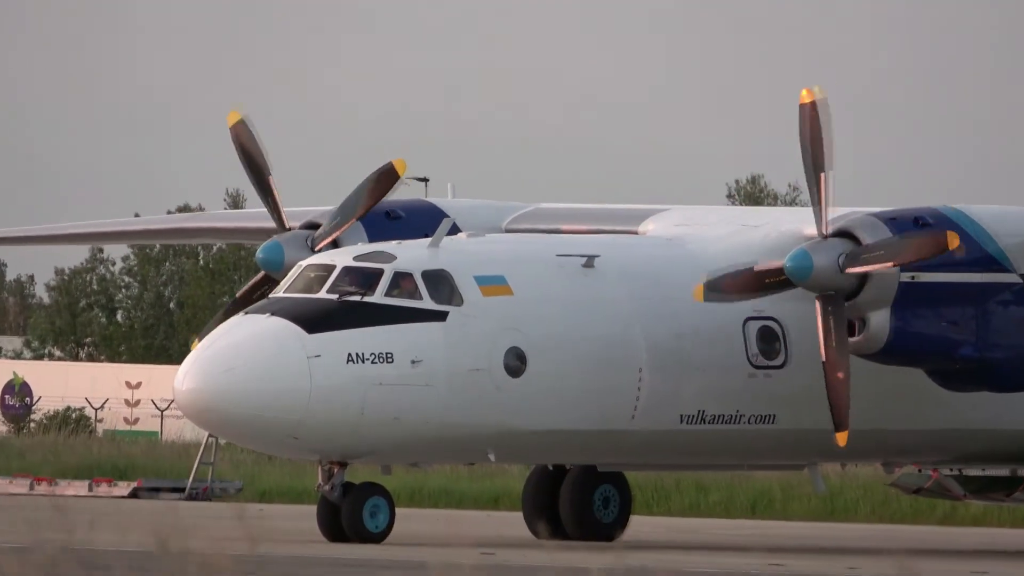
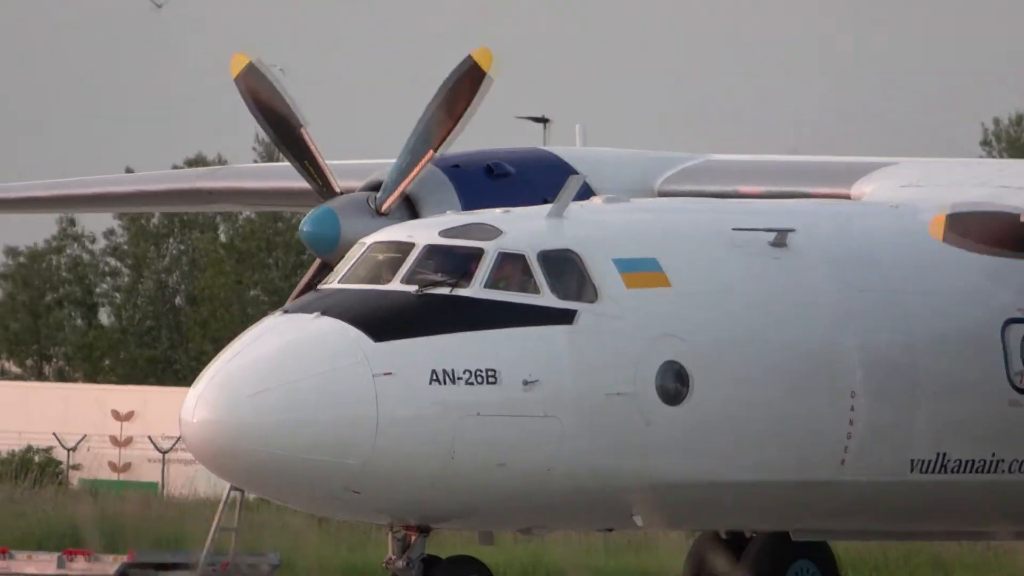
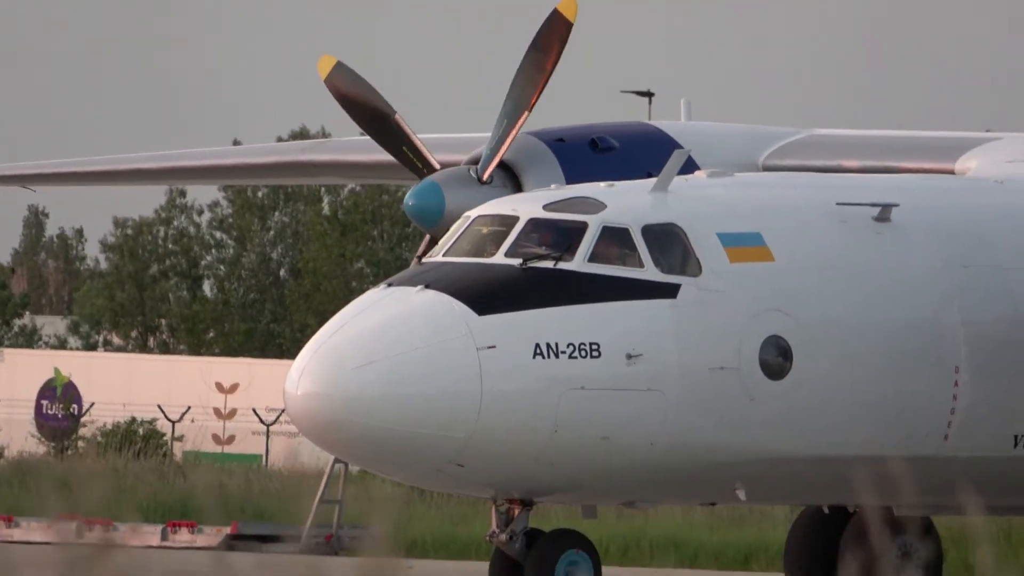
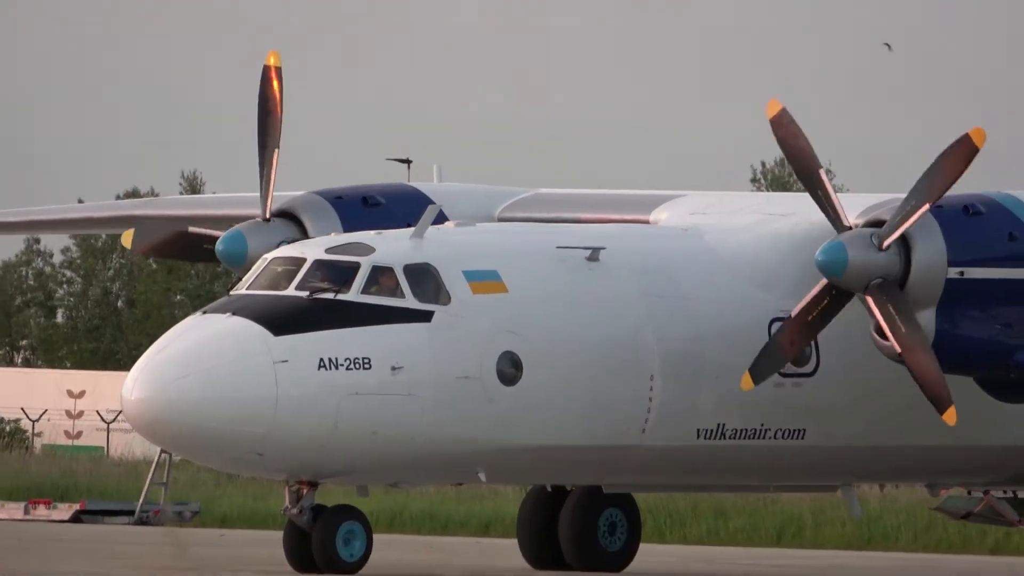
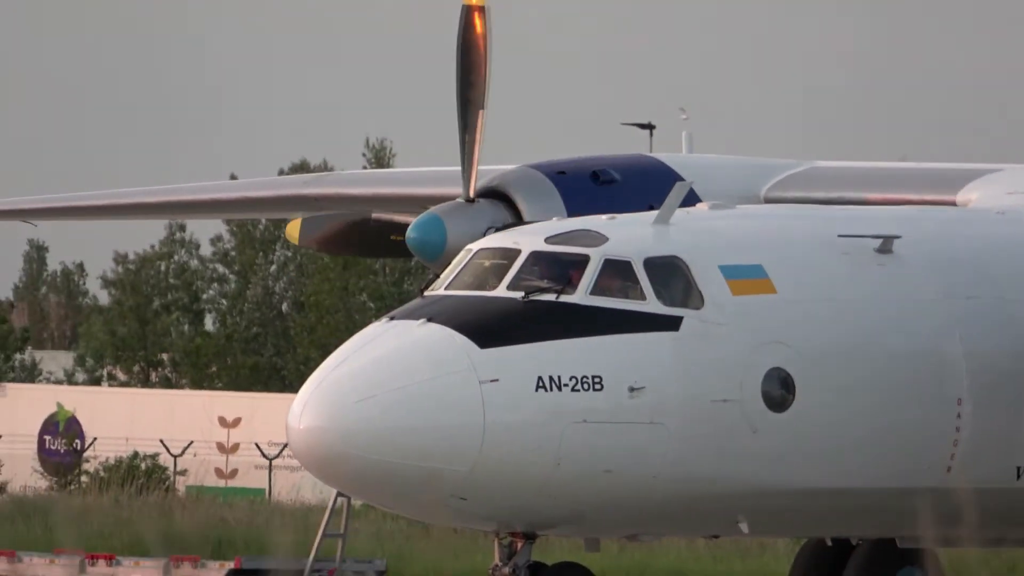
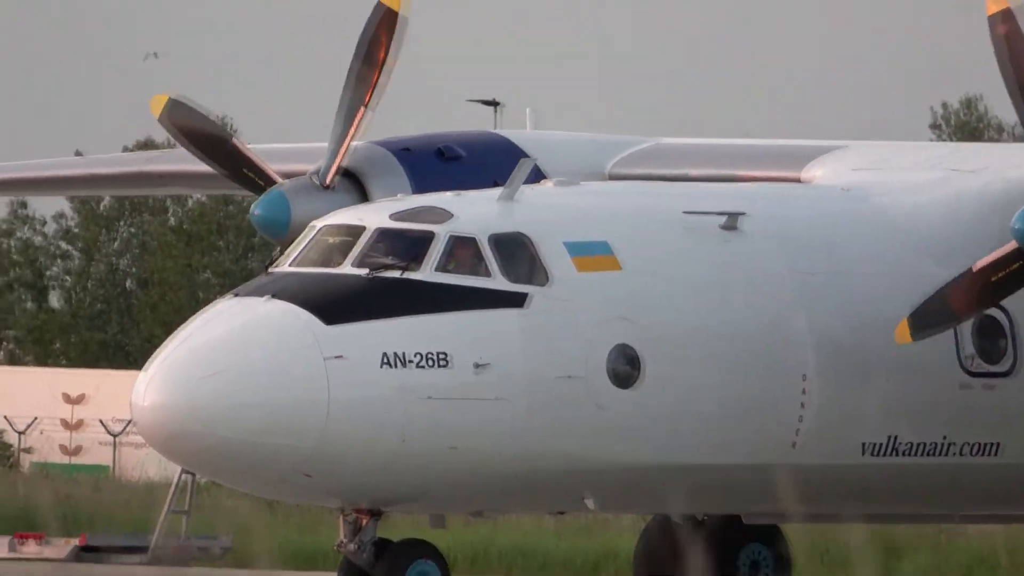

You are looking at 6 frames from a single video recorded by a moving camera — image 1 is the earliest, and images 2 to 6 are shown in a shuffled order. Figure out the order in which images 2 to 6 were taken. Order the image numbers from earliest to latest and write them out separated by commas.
4, 6, 2, 5, 3
